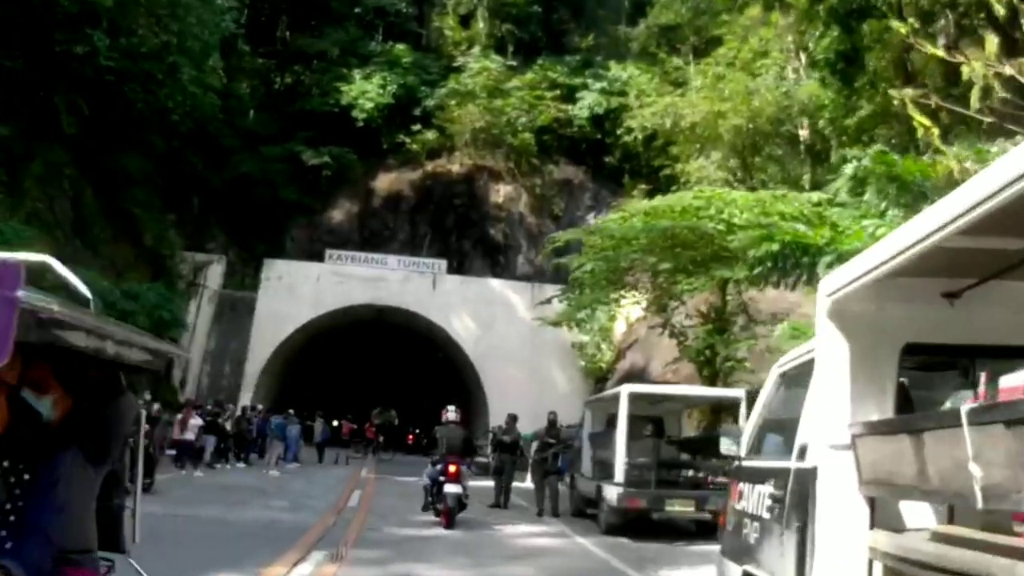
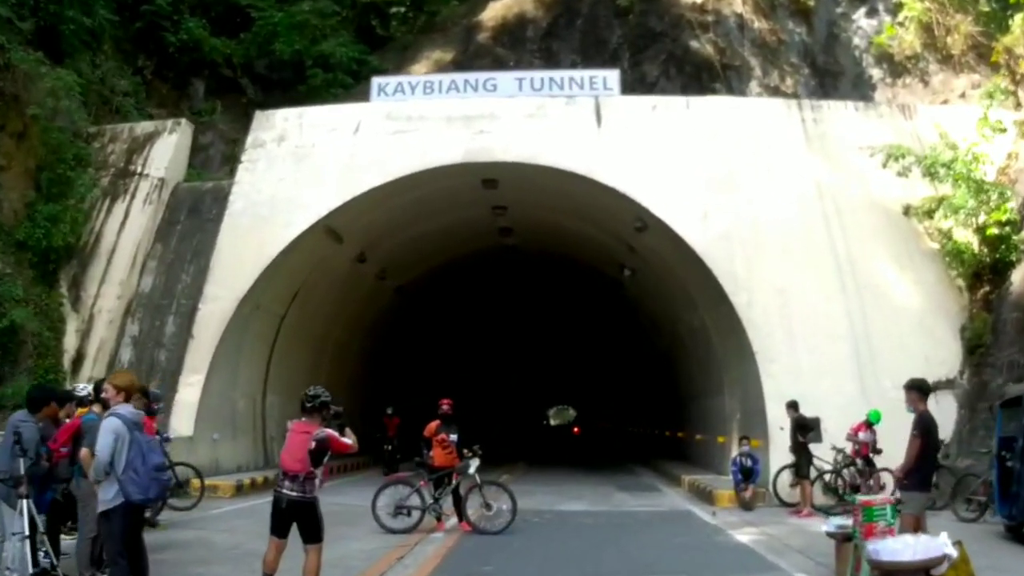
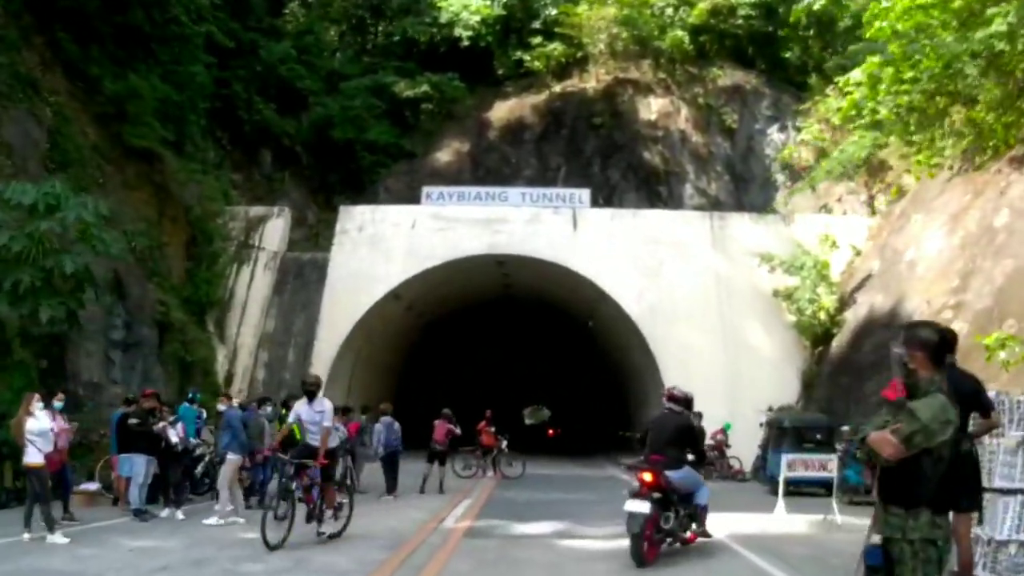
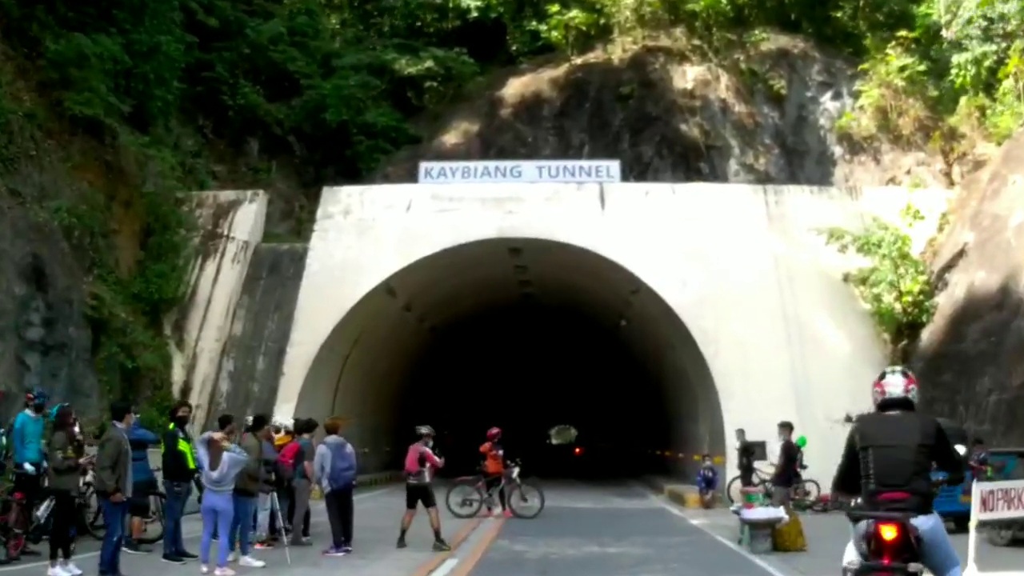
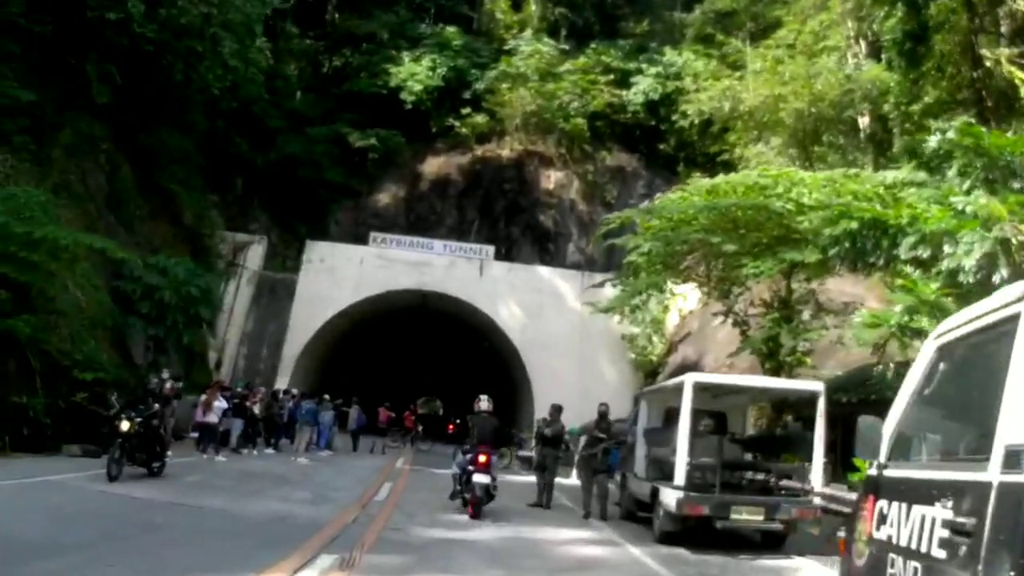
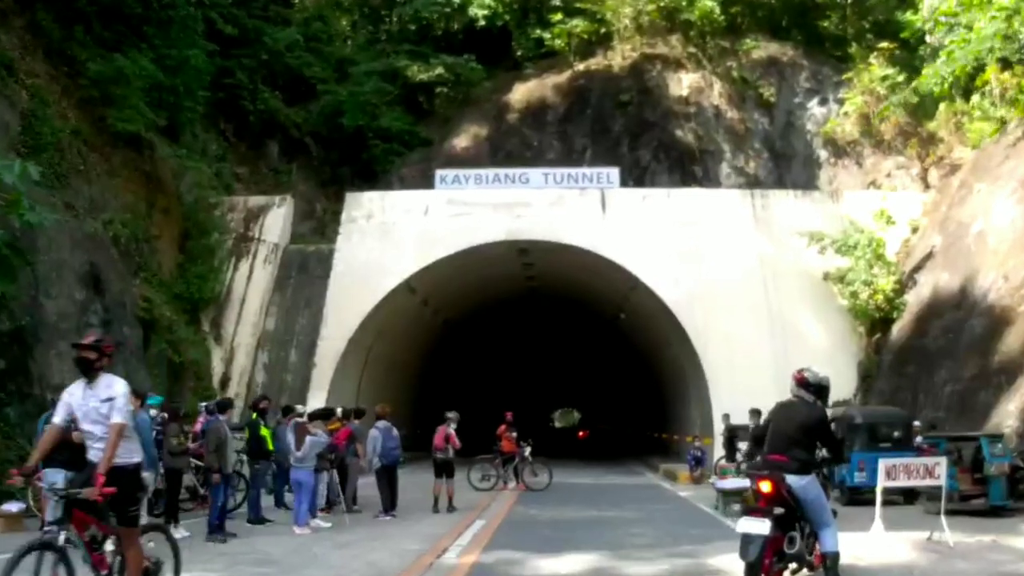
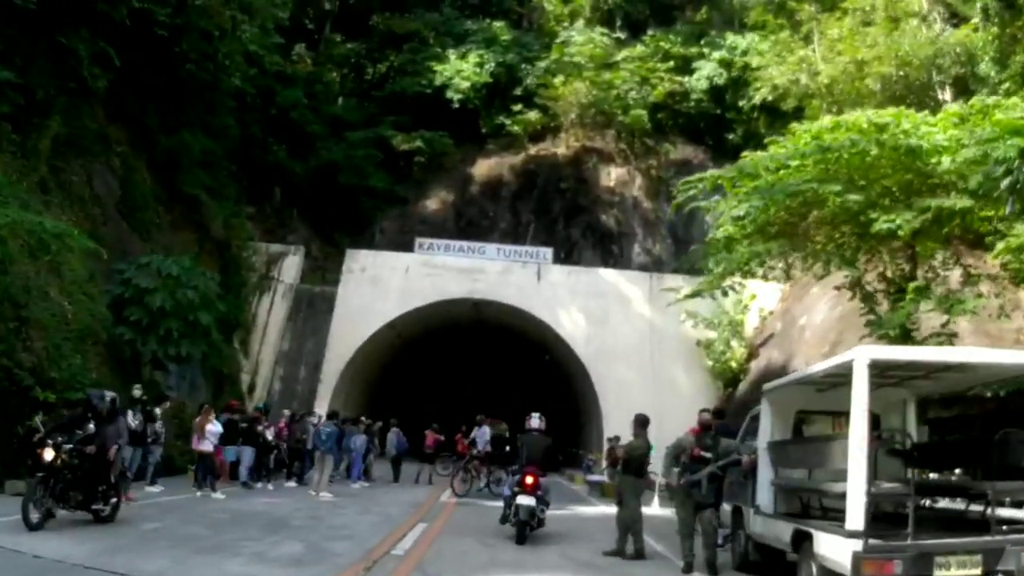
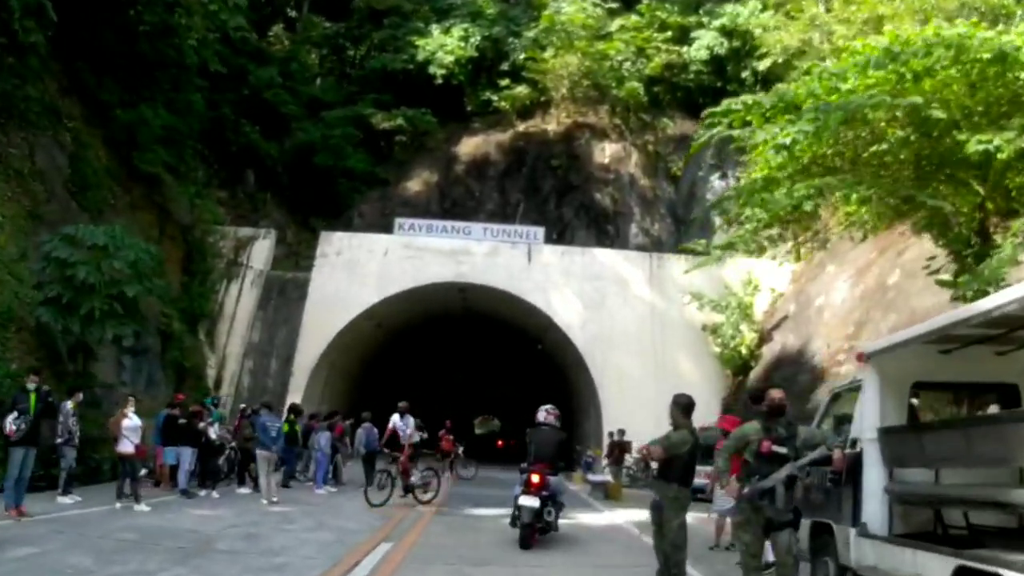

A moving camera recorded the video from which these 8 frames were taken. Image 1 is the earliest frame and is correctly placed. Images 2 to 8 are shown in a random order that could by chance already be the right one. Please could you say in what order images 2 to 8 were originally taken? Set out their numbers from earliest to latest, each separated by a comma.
5, 7, 8, 3, 6, 4, 2
